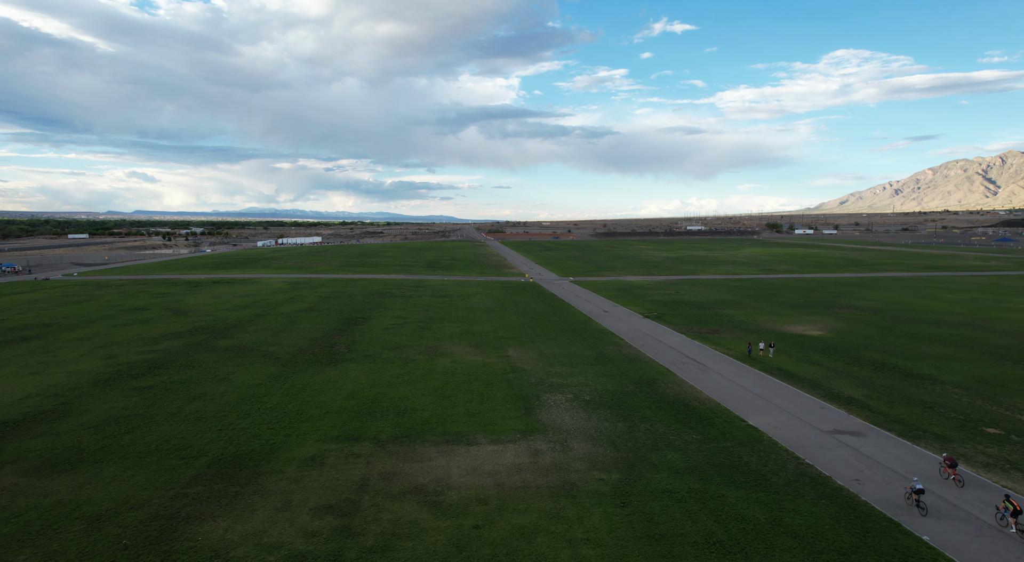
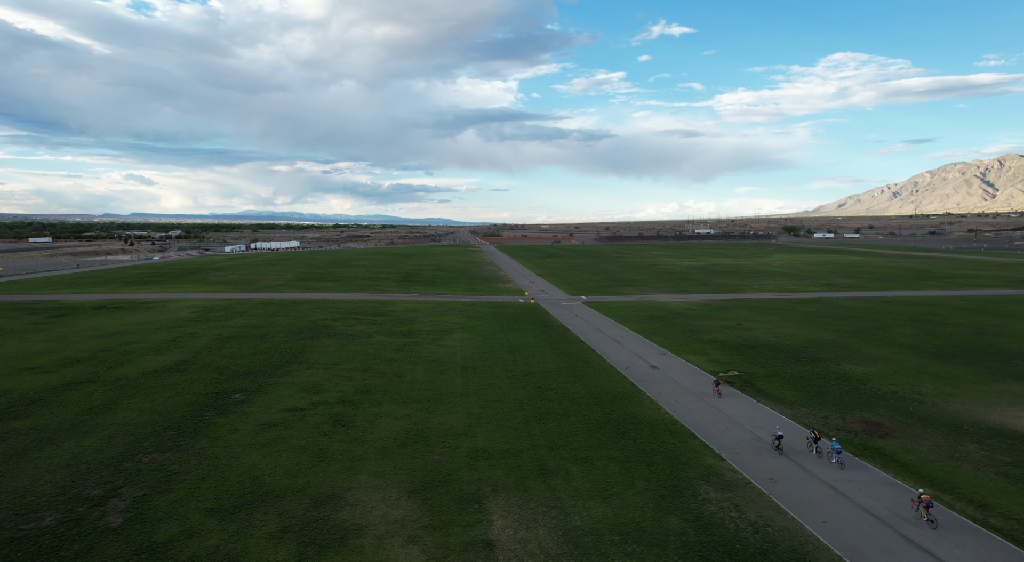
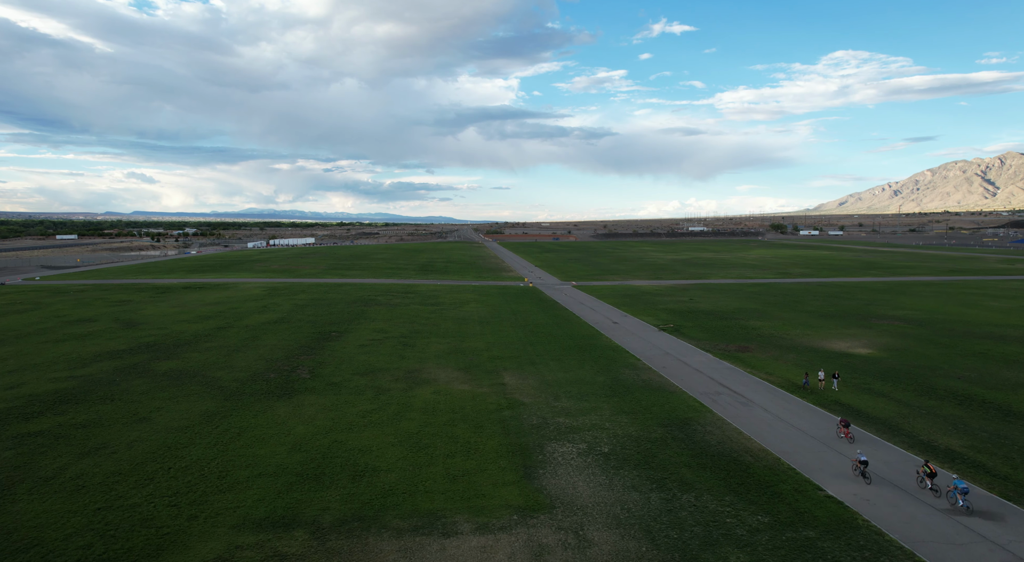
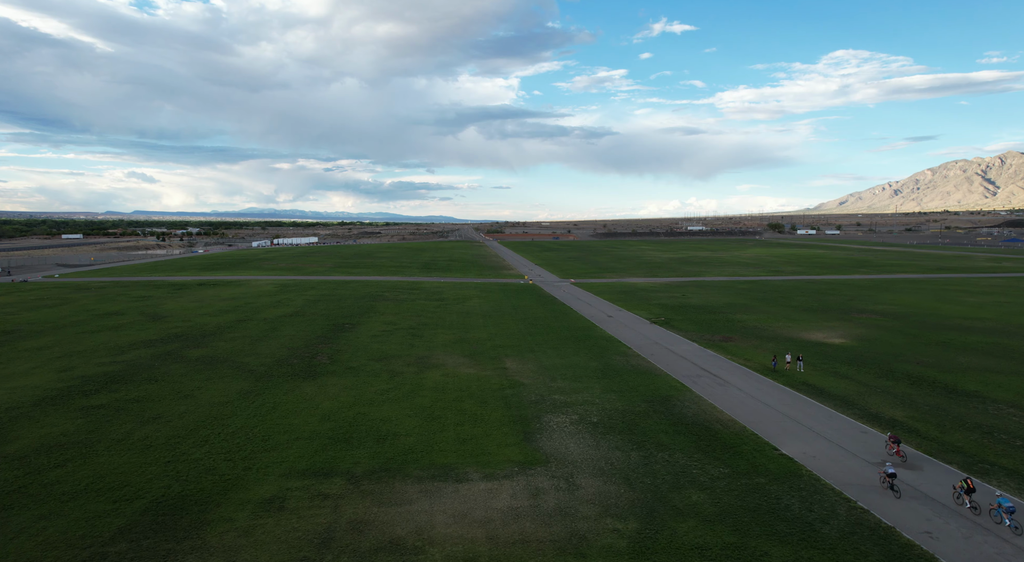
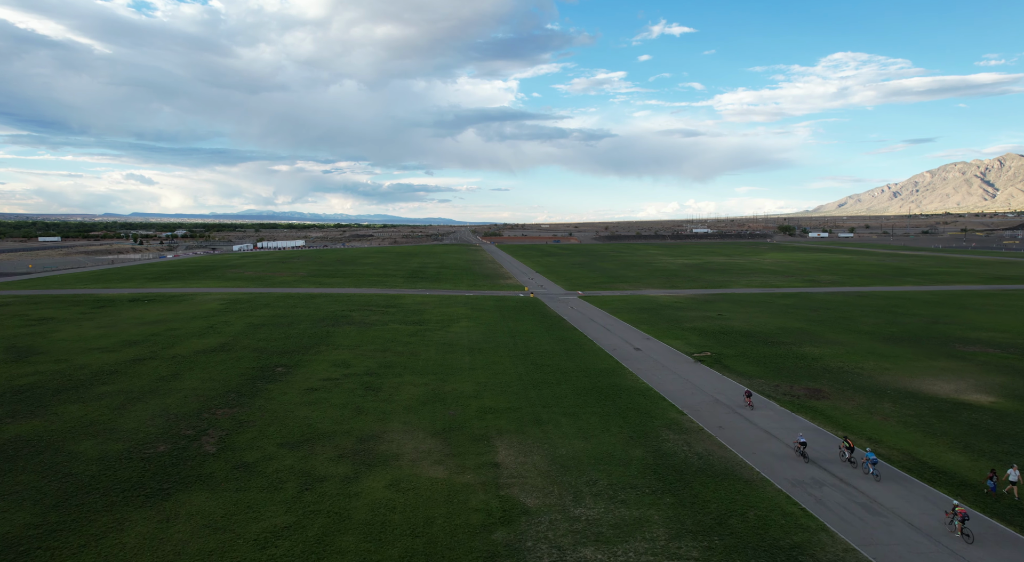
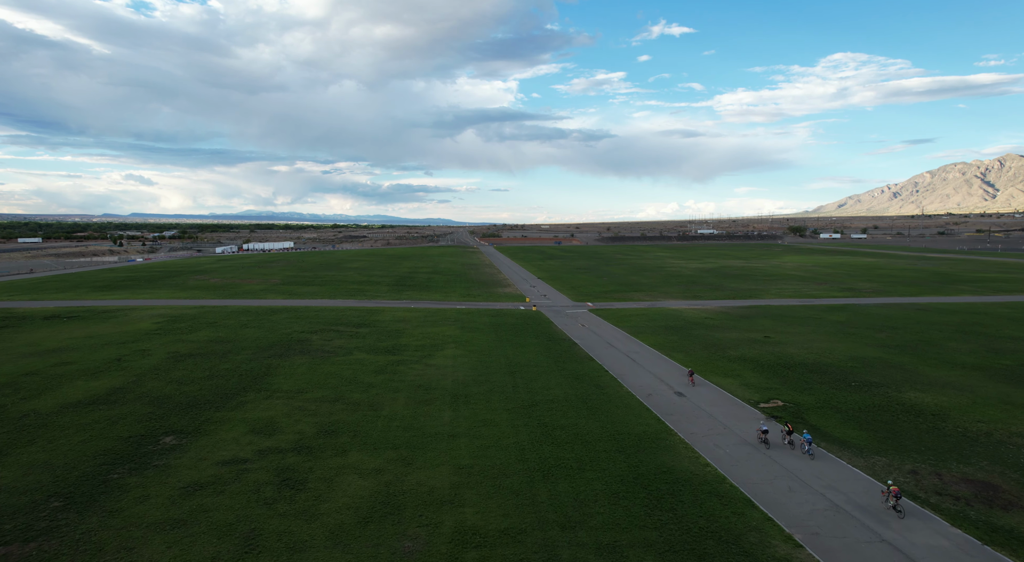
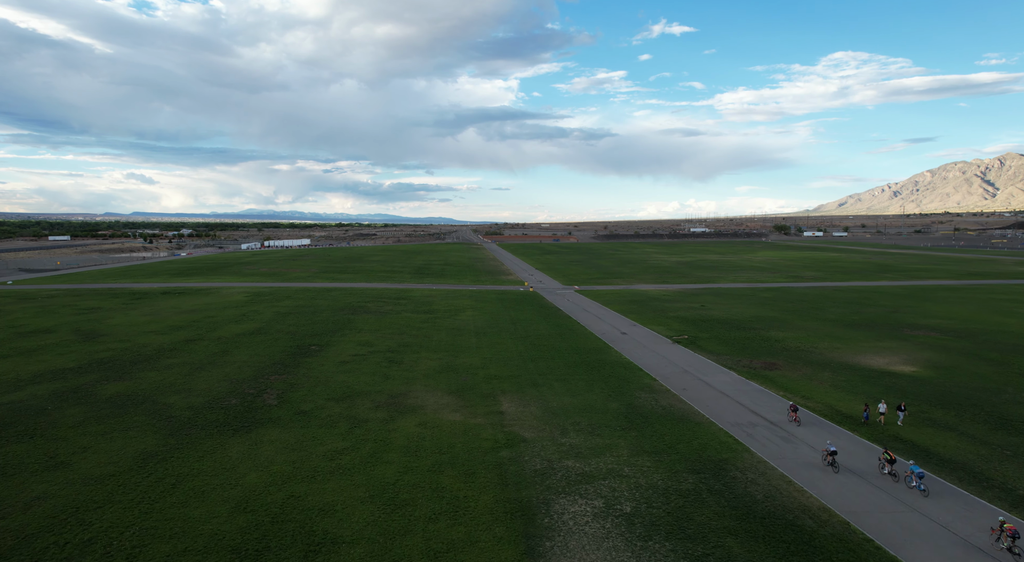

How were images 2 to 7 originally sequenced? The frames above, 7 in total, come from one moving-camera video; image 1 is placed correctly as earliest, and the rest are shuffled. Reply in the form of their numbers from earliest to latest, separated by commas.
4, 3, 7, 5, 2, 6
